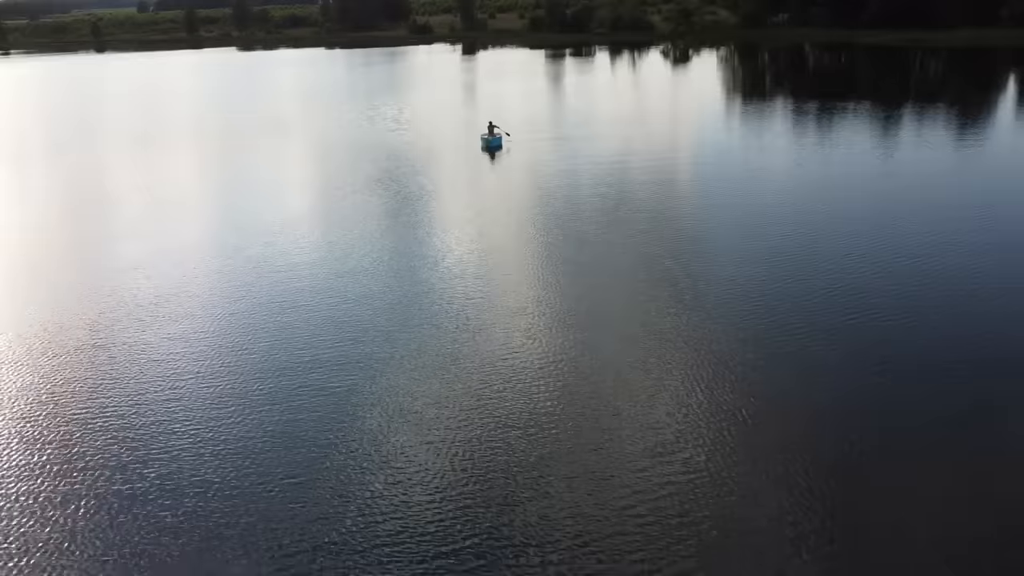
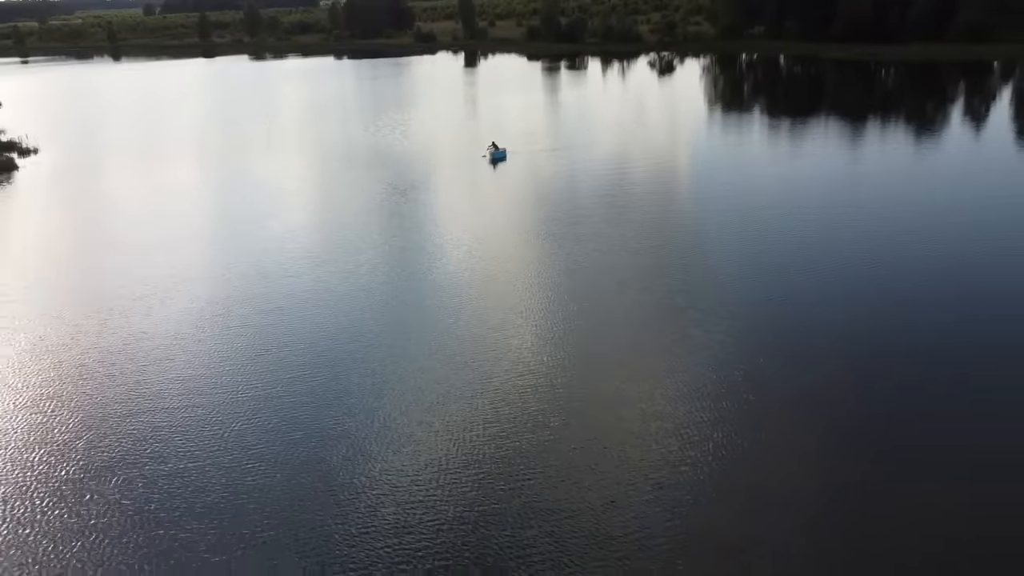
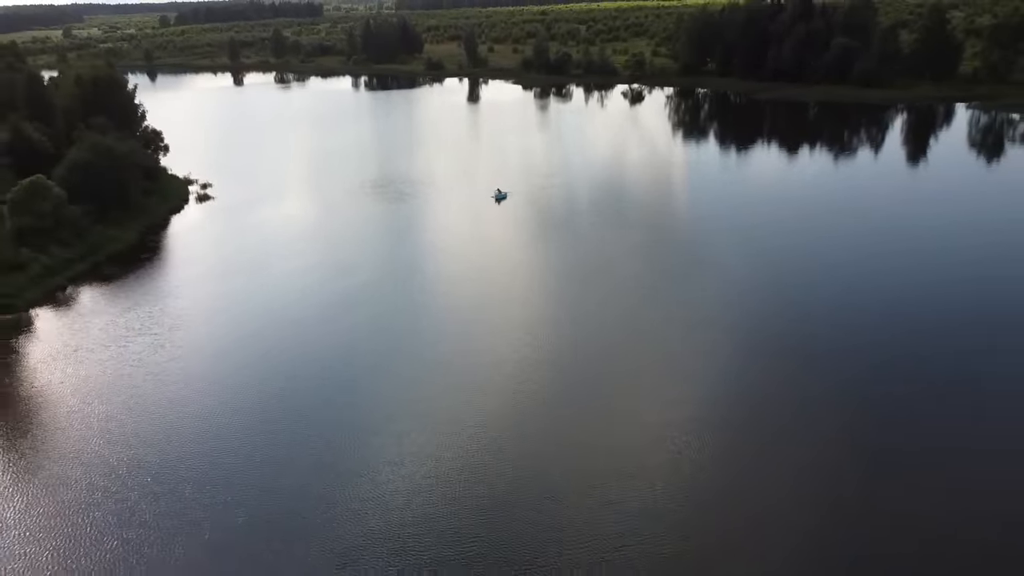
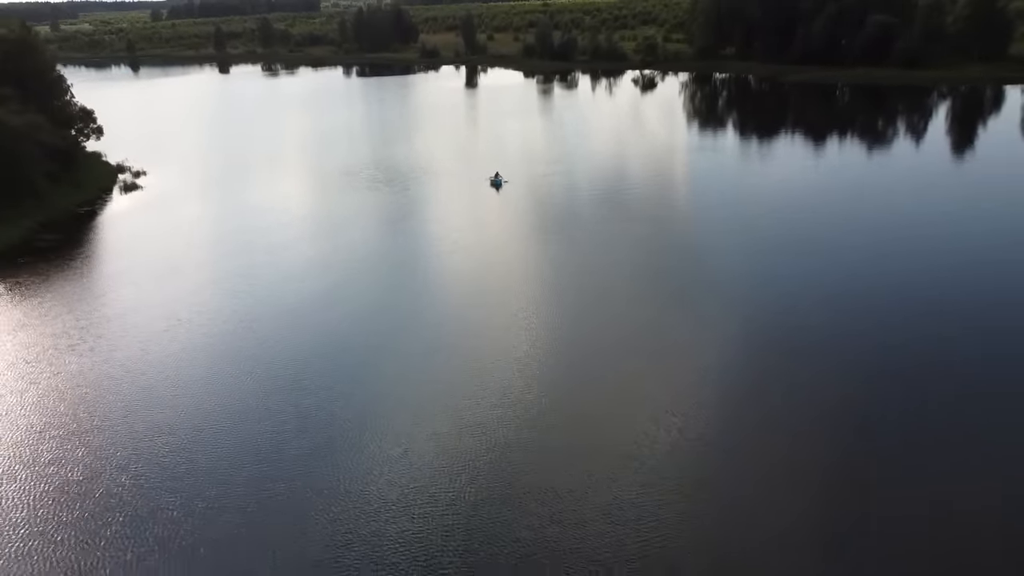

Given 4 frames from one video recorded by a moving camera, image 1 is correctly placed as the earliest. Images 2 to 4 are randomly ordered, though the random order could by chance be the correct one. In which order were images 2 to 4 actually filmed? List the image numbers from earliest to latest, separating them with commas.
2, 4, 3
